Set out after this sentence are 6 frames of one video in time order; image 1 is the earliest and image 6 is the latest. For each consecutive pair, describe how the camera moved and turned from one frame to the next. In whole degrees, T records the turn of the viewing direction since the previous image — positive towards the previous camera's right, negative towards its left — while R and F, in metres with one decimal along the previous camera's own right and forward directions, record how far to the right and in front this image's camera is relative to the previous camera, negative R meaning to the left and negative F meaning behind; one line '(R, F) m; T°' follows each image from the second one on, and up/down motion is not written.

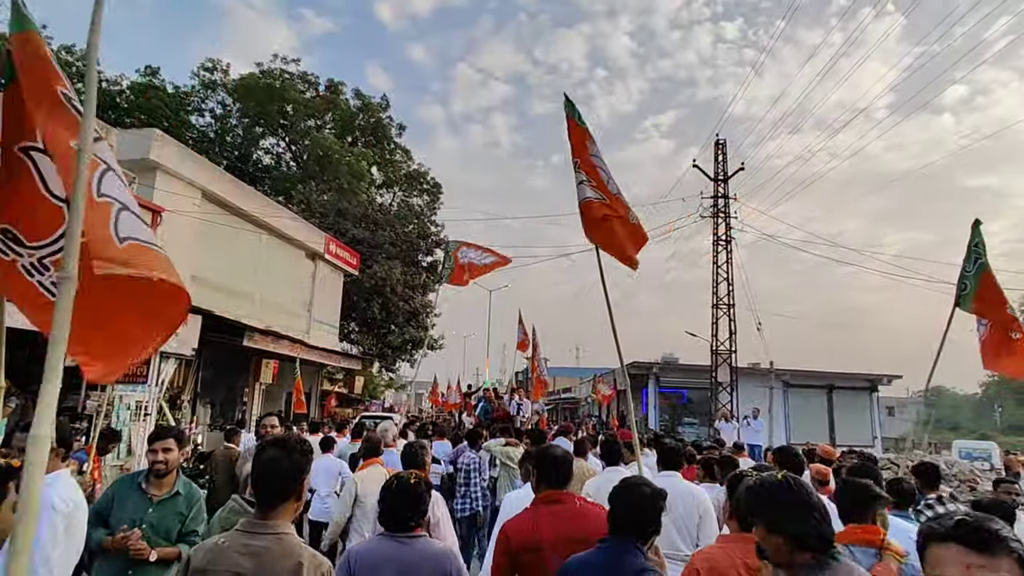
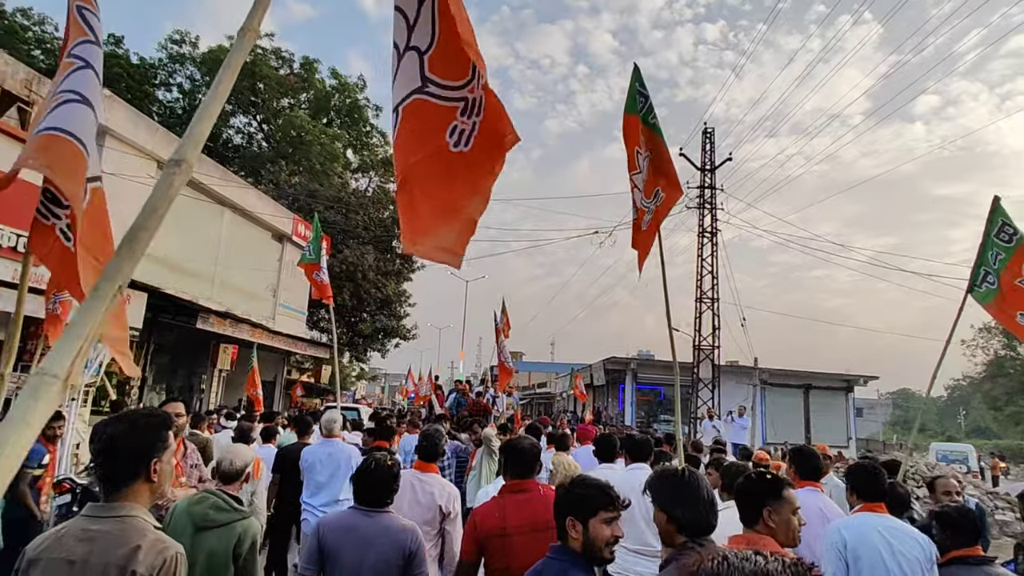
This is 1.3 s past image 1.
(0.0, +0.7) m; +2°
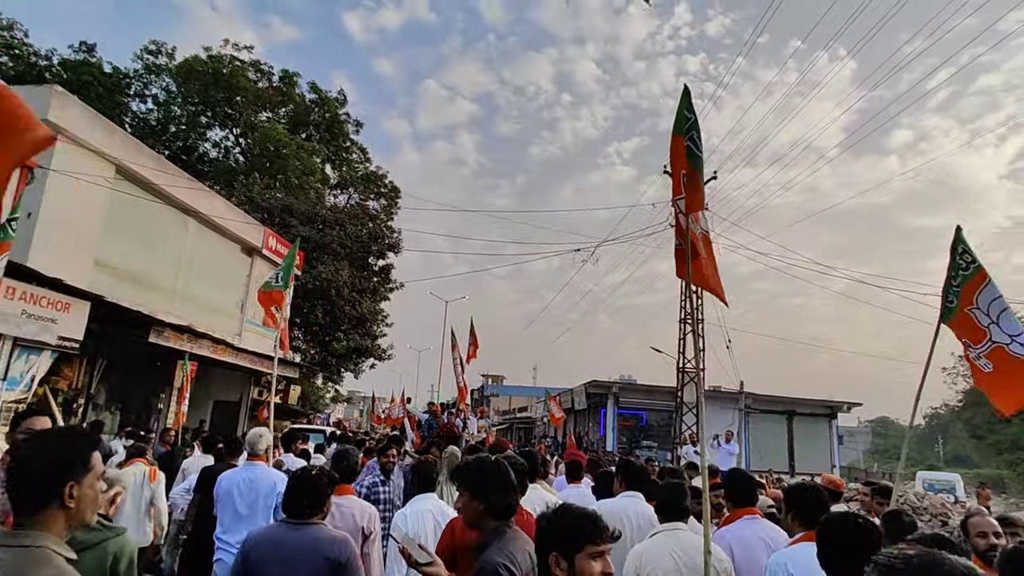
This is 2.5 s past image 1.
(+0.1, +0.6) m; +2°
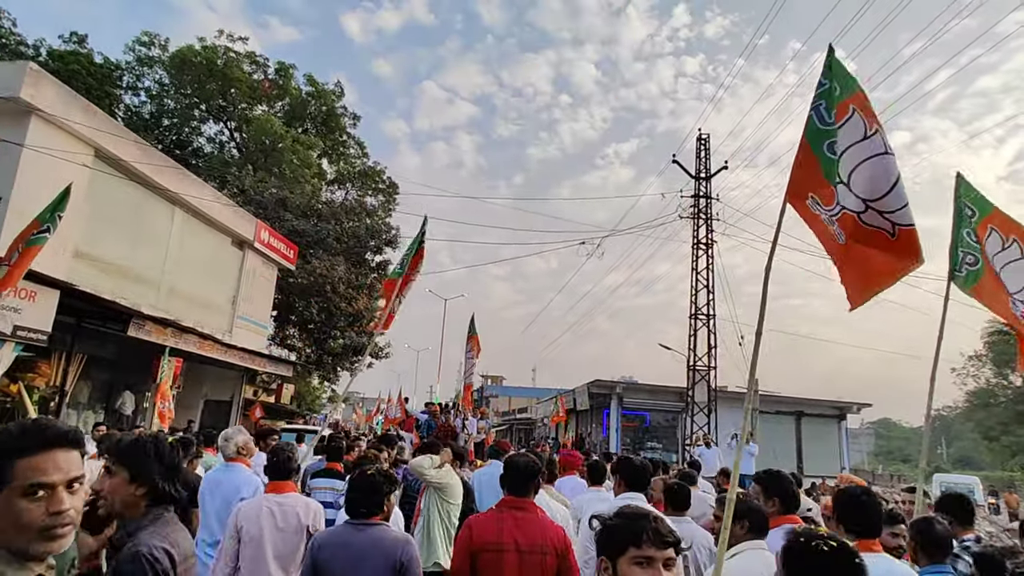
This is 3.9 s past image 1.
(-0.1, +0.7) m; 0°
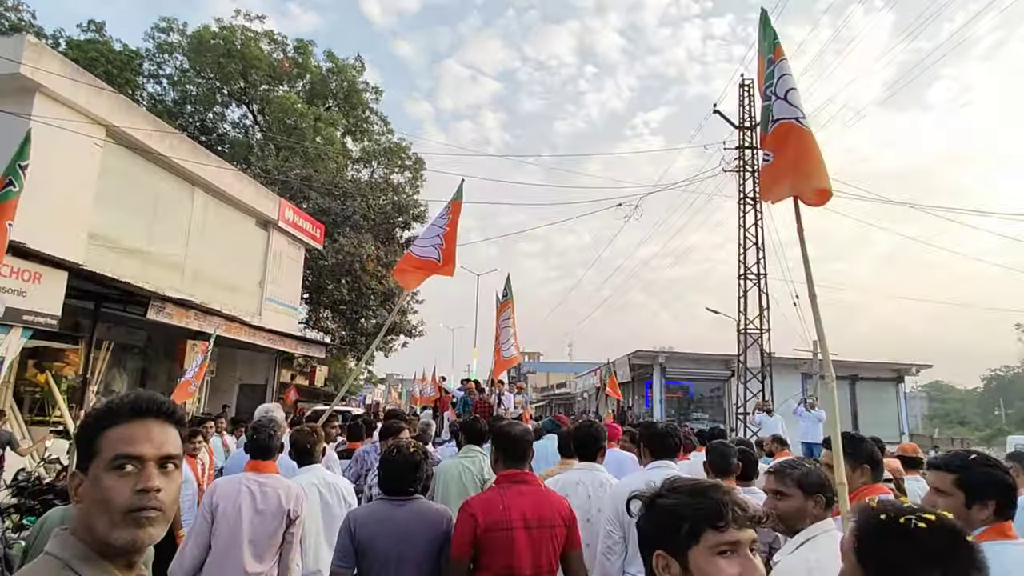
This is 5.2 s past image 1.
(0.0, +0.7) m; -3°
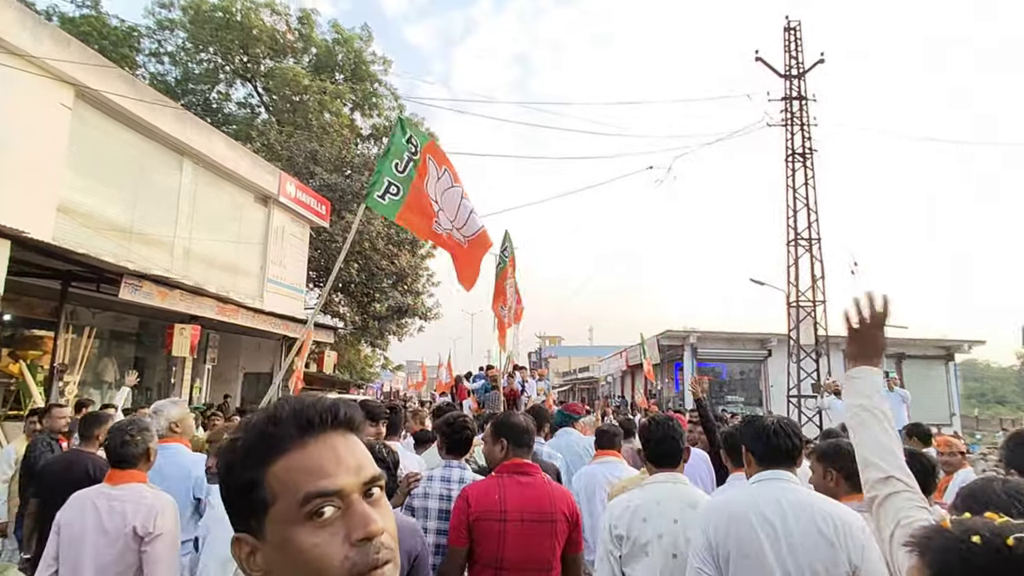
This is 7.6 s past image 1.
(-0.1, +1.3) m; -2°
